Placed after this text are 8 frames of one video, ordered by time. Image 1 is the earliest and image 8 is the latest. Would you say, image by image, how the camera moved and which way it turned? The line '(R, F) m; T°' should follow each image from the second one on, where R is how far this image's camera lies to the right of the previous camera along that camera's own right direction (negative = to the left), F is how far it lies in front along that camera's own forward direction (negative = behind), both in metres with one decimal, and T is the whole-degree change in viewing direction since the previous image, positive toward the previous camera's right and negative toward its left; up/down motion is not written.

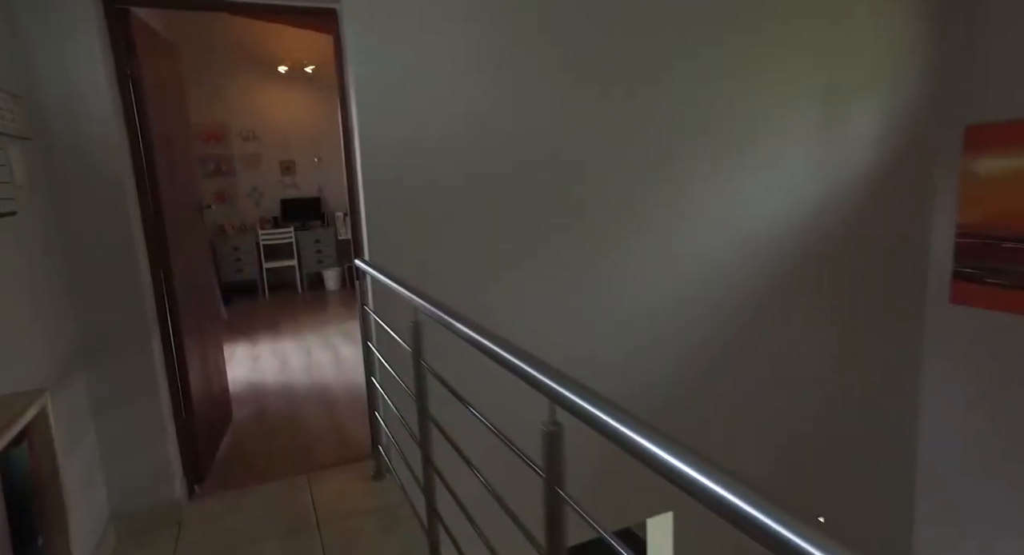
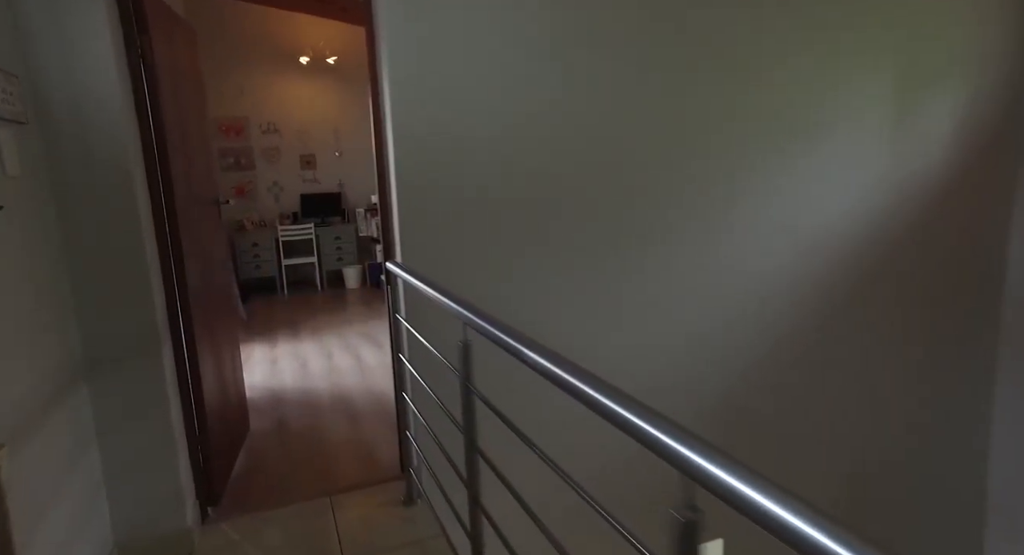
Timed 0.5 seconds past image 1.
(-0.1, +0.2) m; -1°
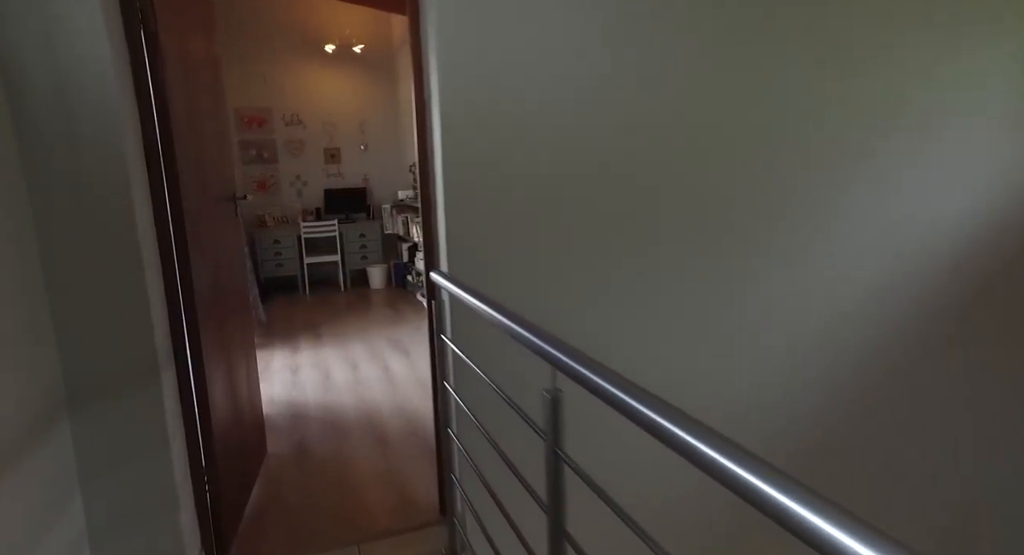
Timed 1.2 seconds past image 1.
(-0.1, +0.4) m; -2°
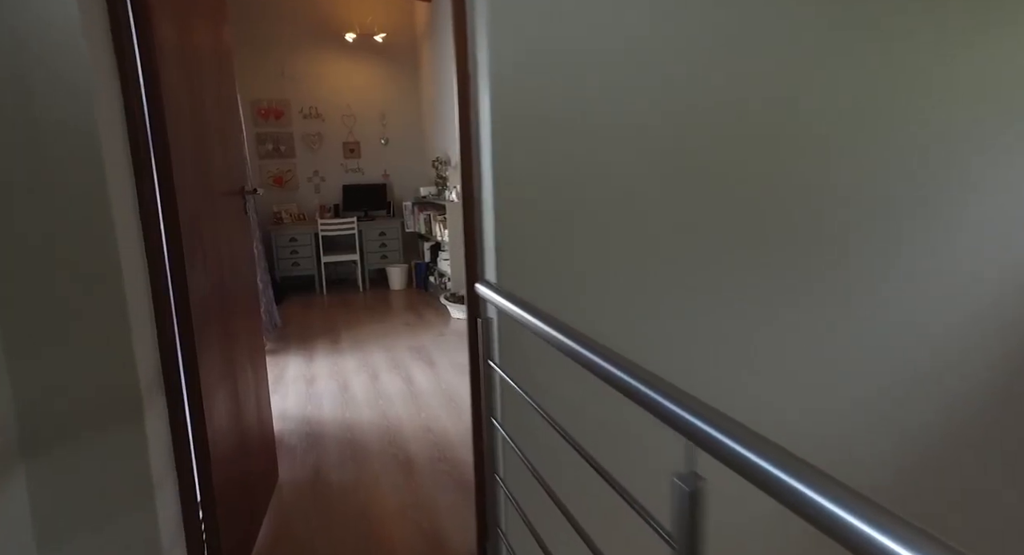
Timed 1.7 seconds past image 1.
(-0.1, +0.3) m; -2°
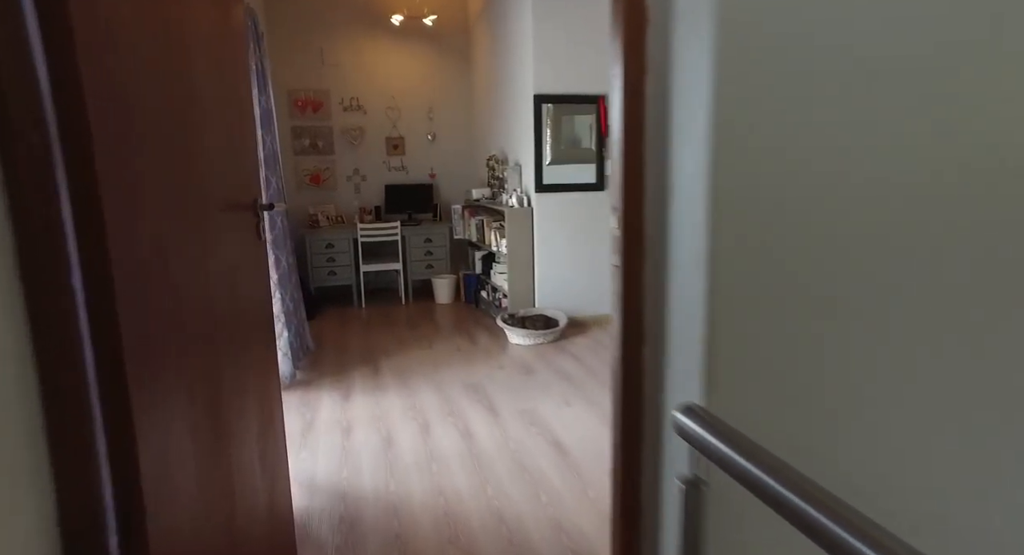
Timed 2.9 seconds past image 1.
(-0.2, +0.7) m; -3°
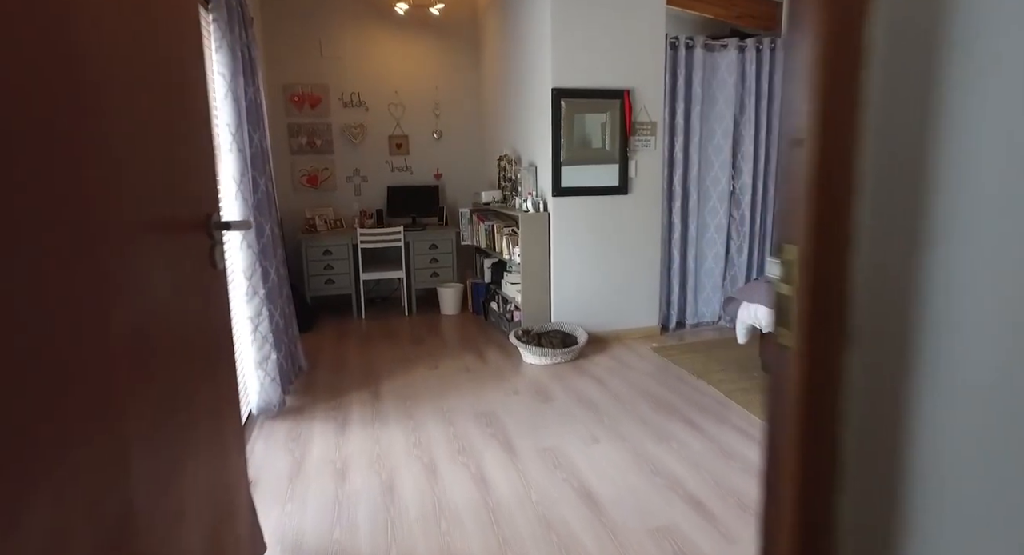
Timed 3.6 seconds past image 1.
(-0.1, +0.4) m; 0°
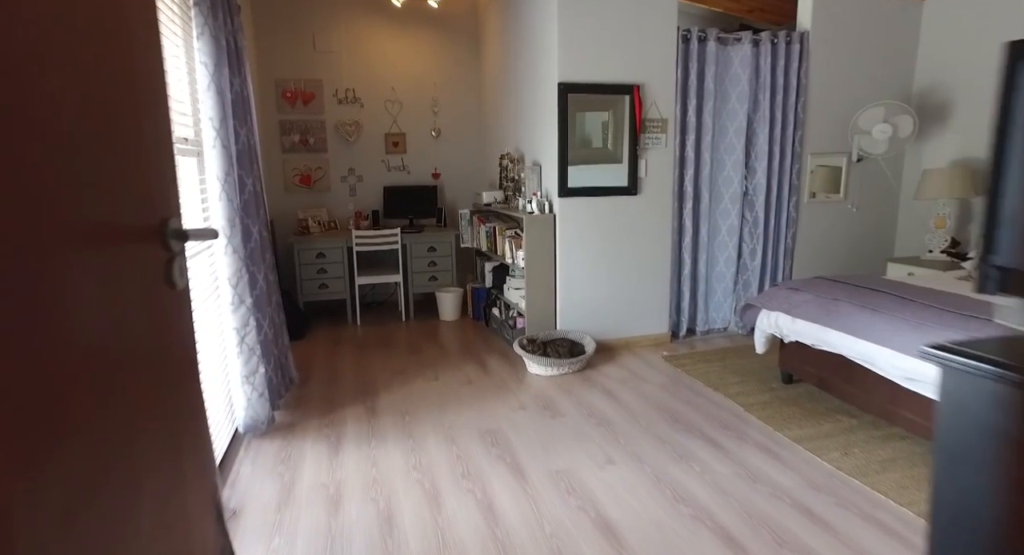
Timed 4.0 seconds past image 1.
(-0.1, +0.2) m; 0°
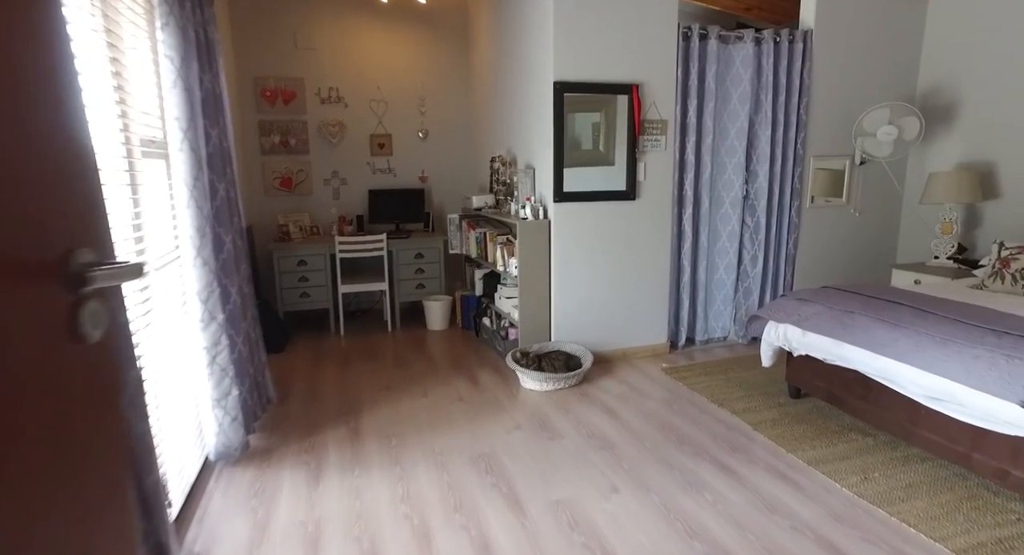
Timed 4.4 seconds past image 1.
(0.0, +0.2) m; +1°
